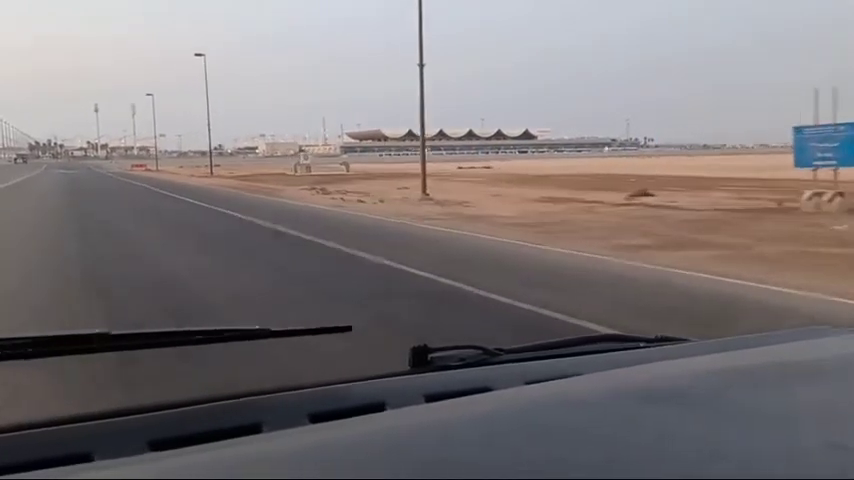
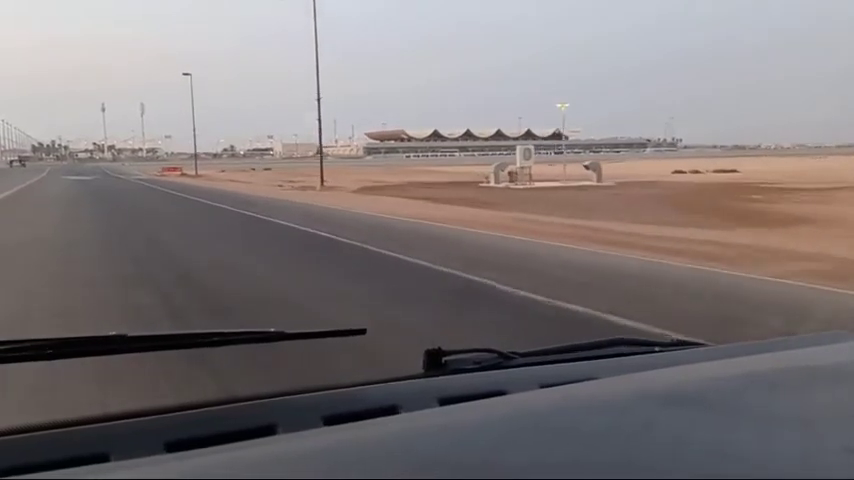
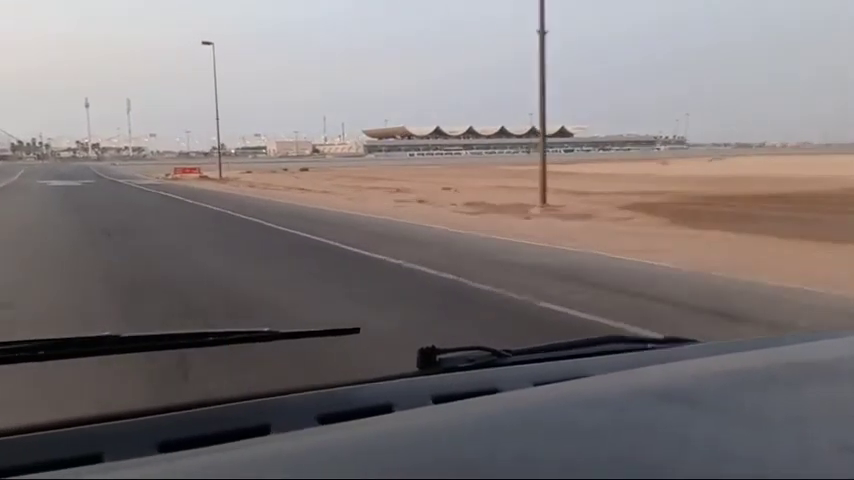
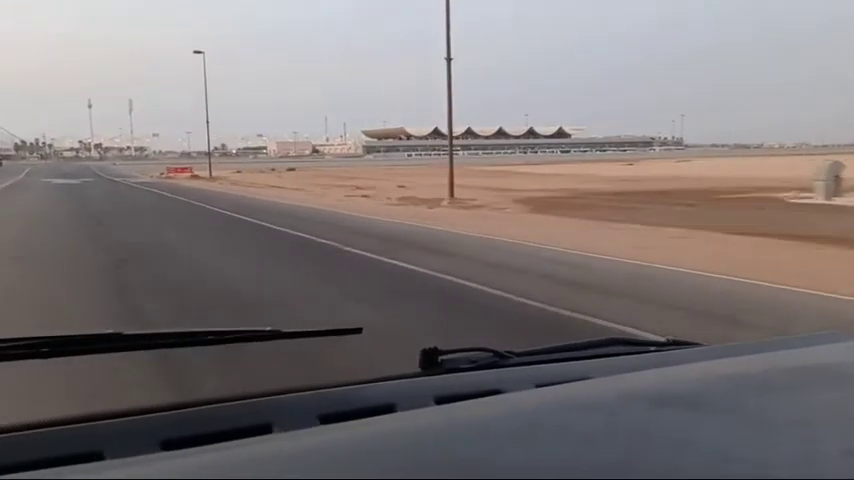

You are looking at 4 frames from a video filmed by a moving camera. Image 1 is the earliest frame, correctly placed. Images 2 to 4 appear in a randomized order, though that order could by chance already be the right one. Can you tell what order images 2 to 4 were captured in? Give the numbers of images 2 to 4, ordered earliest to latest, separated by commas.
2, 4, 3
